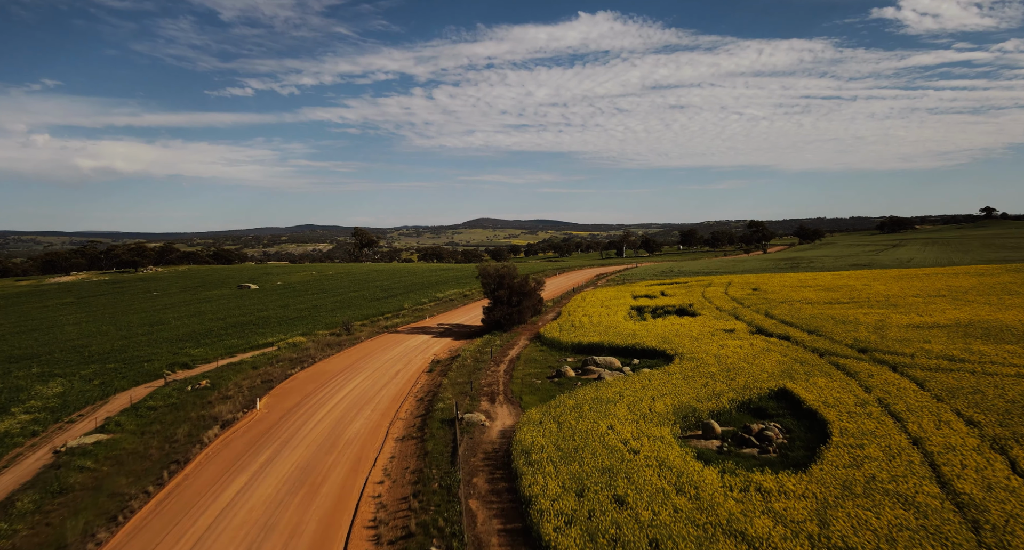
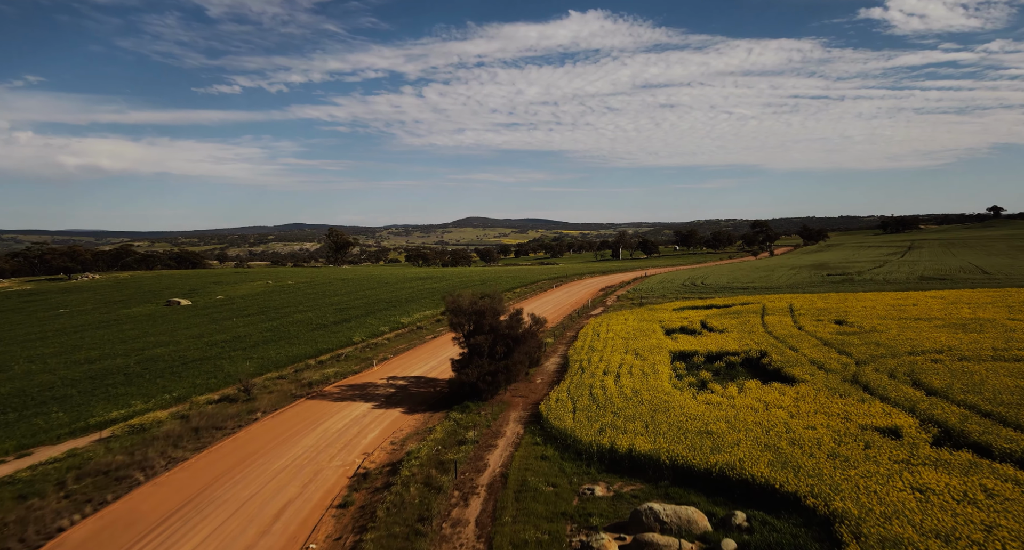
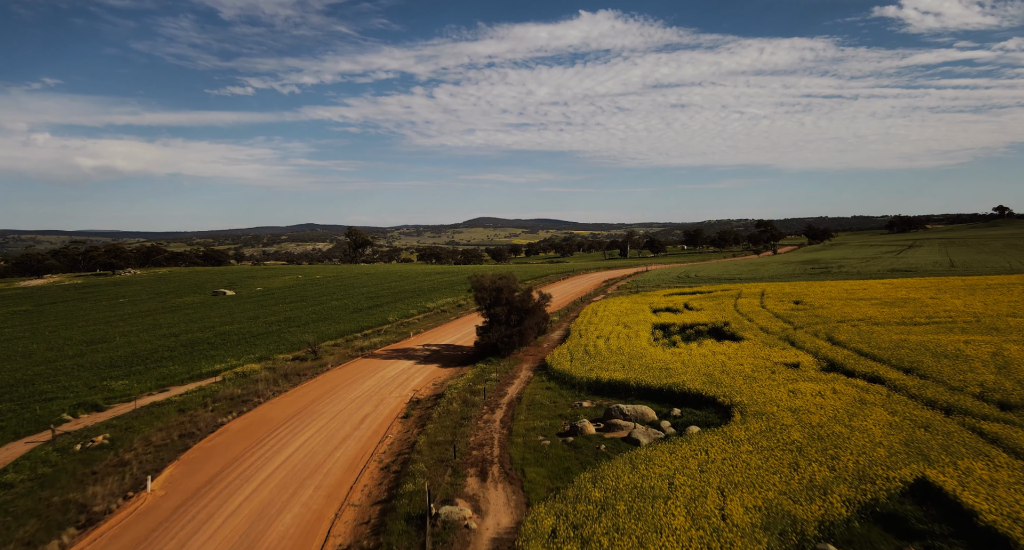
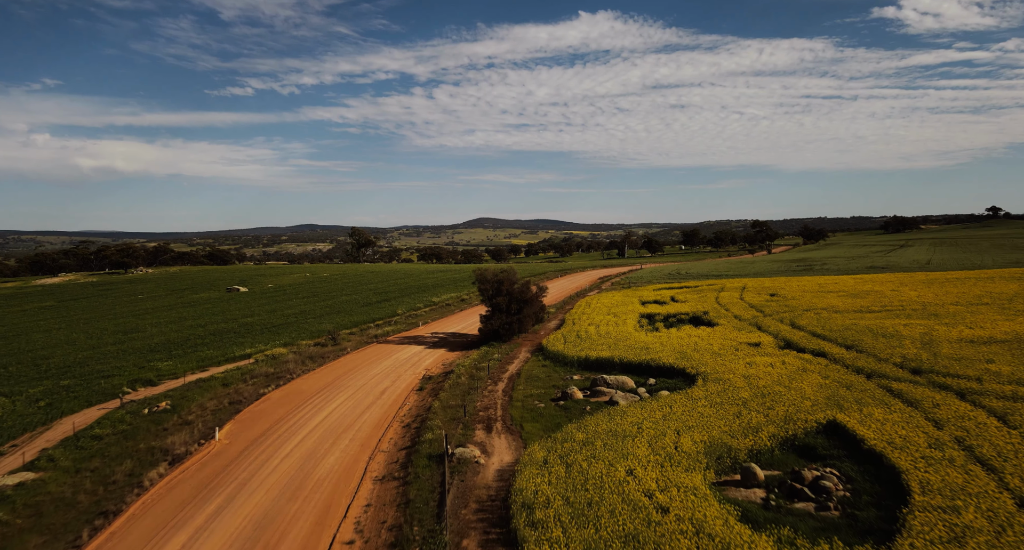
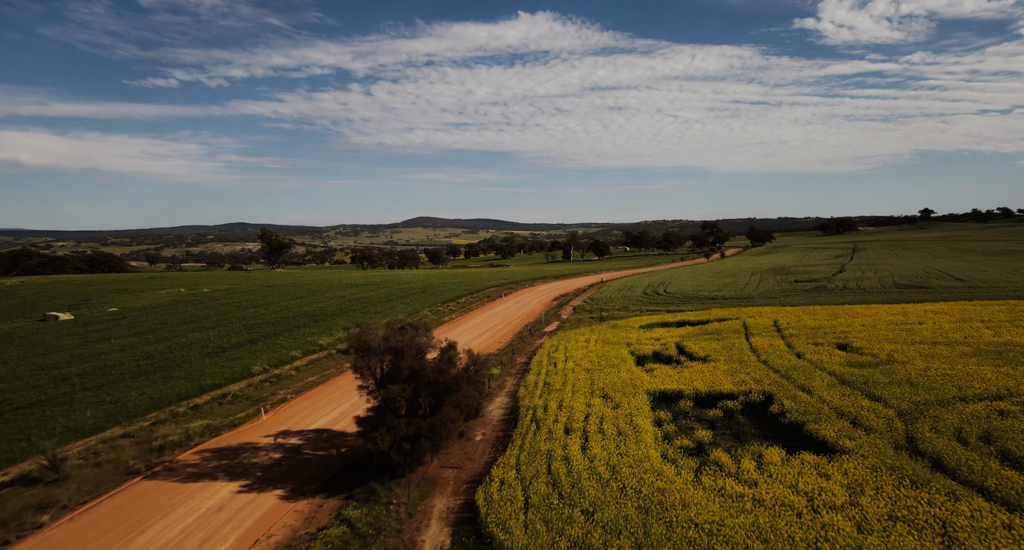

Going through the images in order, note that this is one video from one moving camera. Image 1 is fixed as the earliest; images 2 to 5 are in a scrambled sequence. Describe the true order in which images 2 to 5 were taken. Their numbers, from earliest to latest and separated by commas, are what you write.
4, 3, 2, 5
